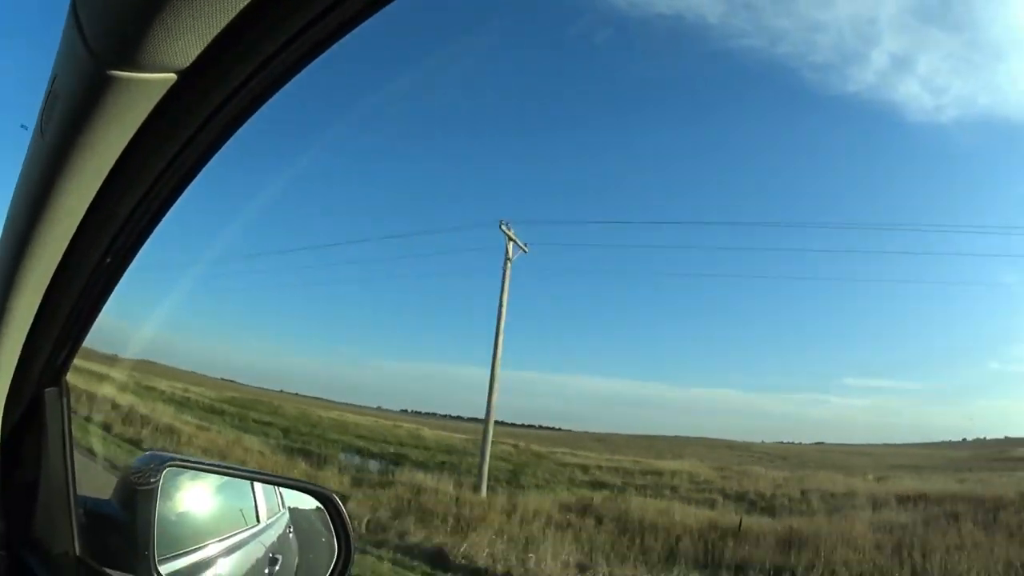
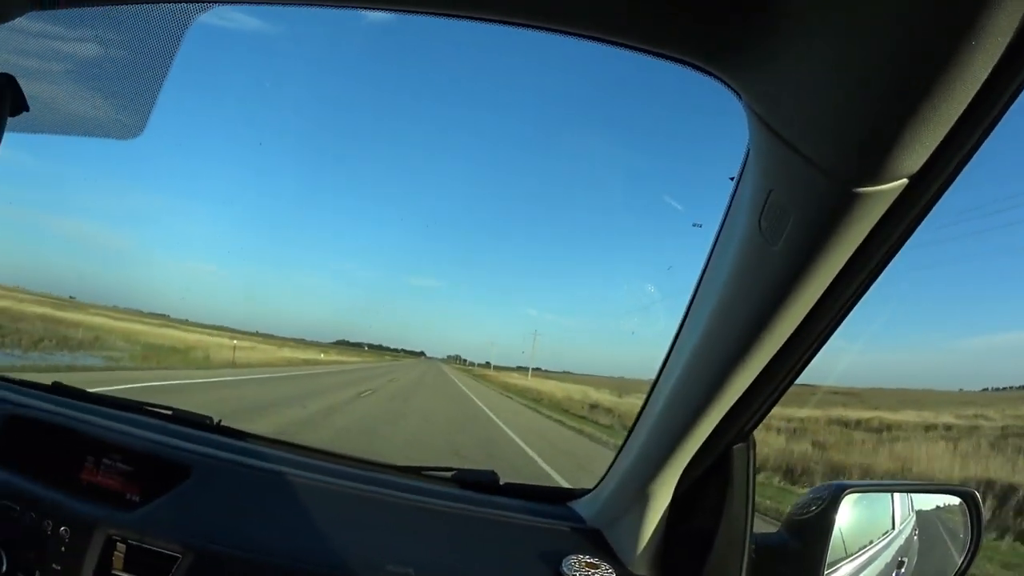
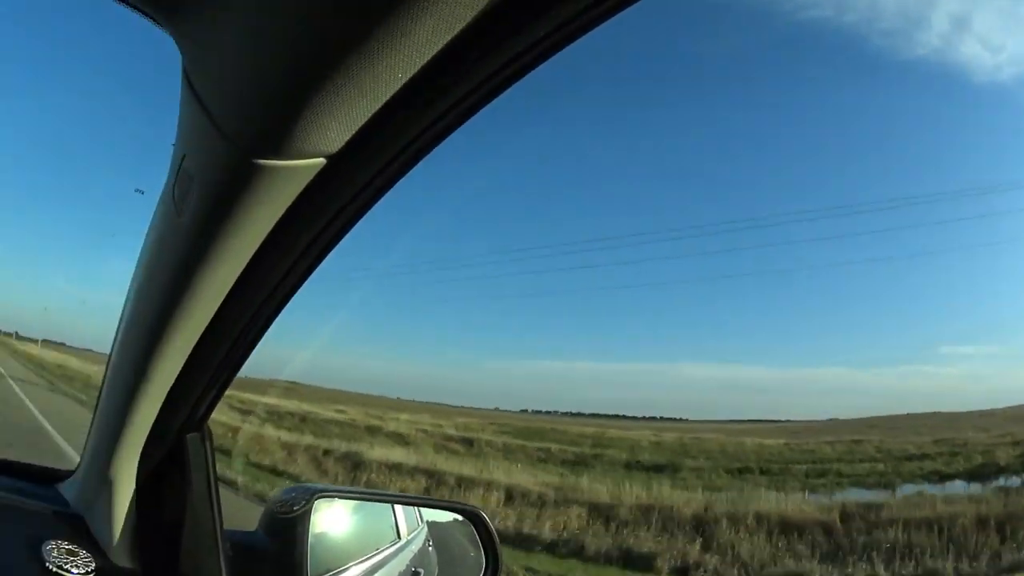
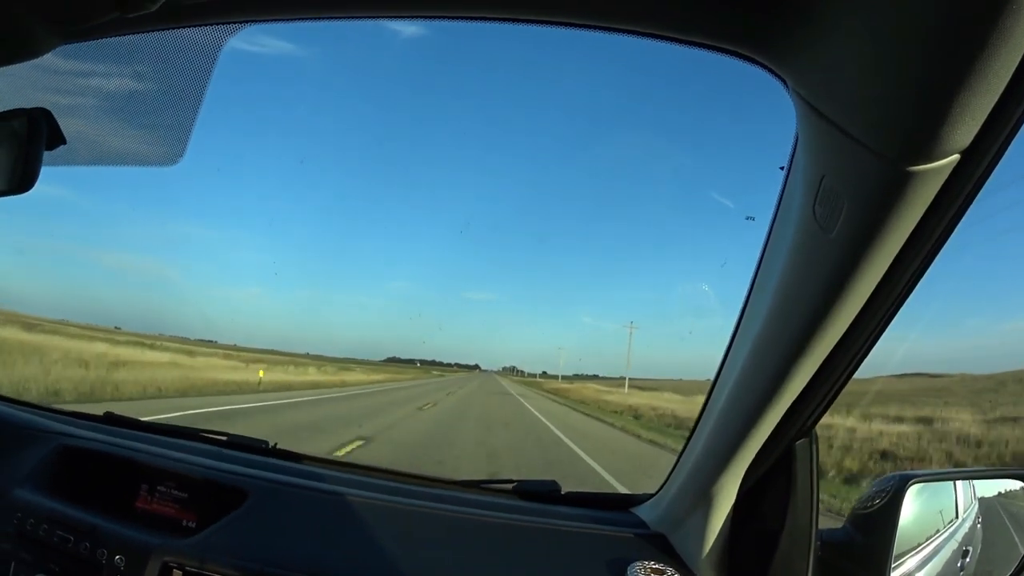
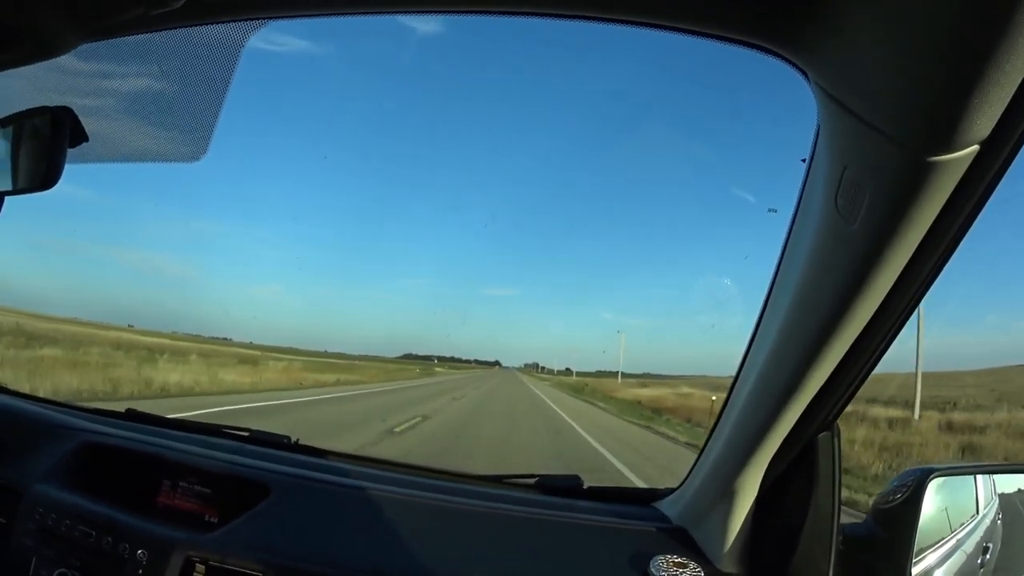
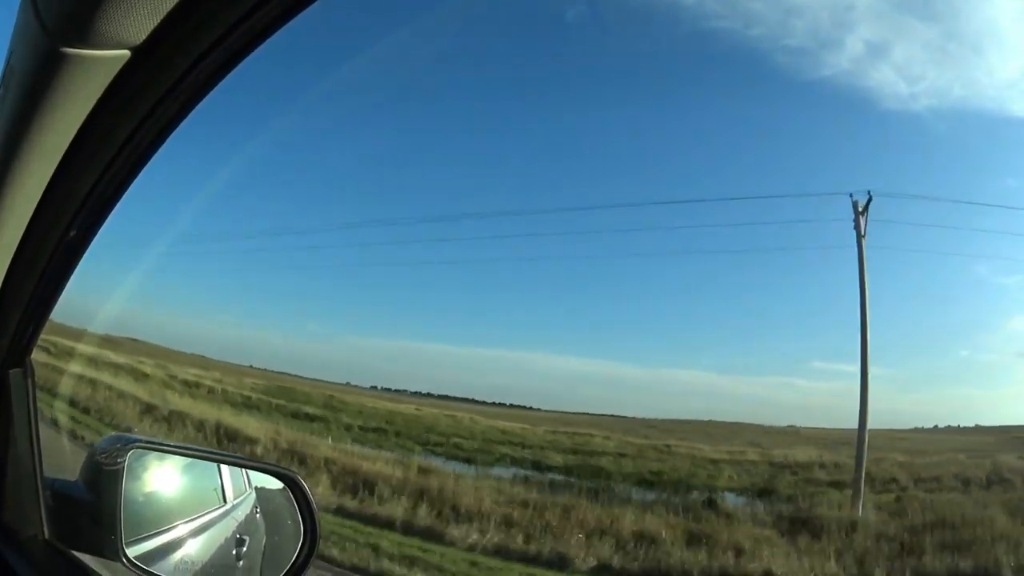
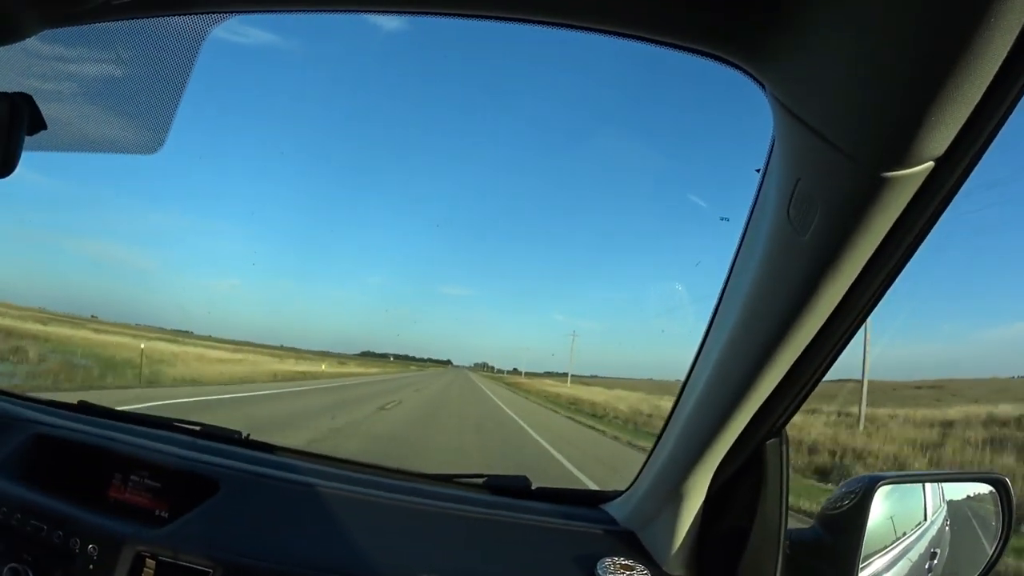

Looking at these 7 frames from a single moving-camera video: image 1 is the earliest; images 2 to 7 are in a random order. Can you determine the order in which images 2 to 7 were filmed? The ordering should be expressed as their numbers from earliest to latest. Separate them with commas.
6, 3, 2, 7, 4, 5
